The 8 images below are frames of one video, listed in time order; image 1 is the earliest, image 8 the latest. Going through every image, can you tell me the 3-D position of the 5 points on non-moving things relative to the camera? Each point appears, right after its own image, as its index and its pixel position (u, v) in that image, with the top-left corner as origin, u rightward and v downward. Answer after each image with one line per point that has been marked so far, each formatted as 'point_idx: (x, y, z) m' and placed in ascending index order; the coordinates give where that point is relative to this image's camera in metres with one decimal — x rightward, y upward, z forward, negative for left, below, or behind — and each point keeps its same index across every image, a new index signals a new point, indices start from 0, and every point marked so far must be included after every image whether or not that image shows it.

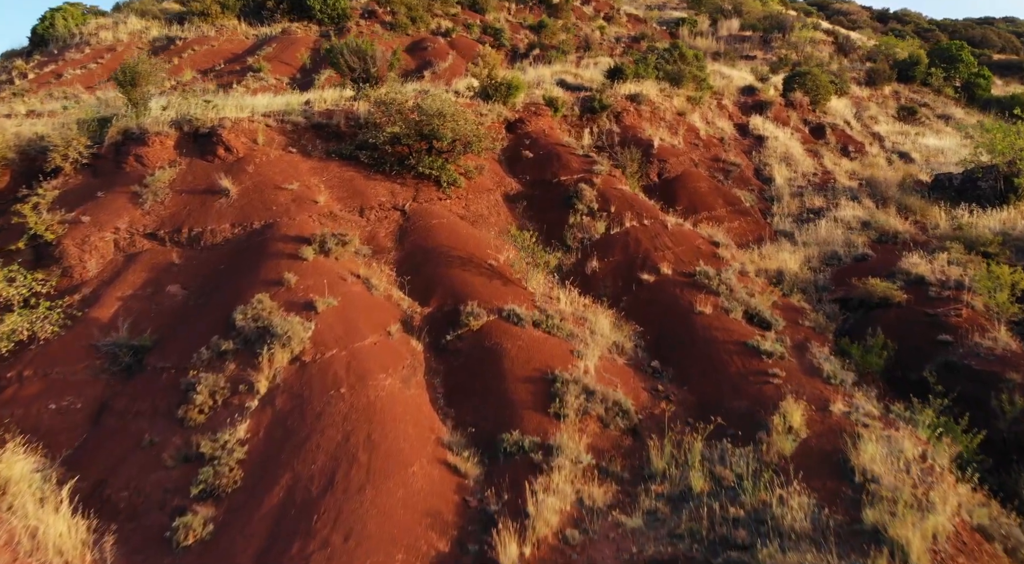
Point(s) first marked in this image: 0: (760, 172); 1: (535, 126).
0: (+6.2, +2.7, +18.0) m
1: (+0.4, +3.0, +13.7) m
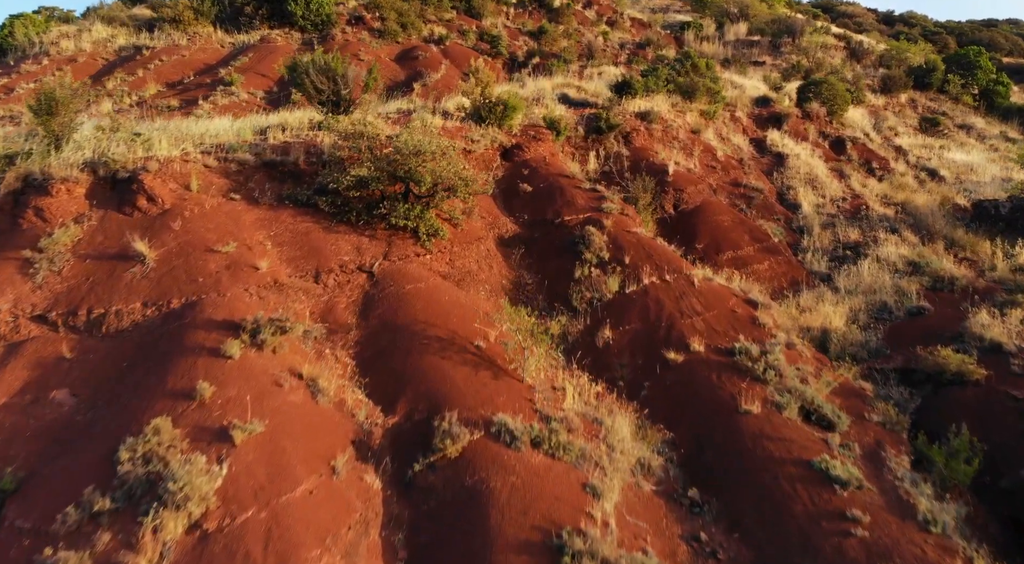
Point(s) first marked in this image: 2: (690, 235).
0: (+6.1, +1.9, +16.3) m
1: (+0.4, +2.2, +12.0) m
2: (+3.0, +0.8, +12.0) m
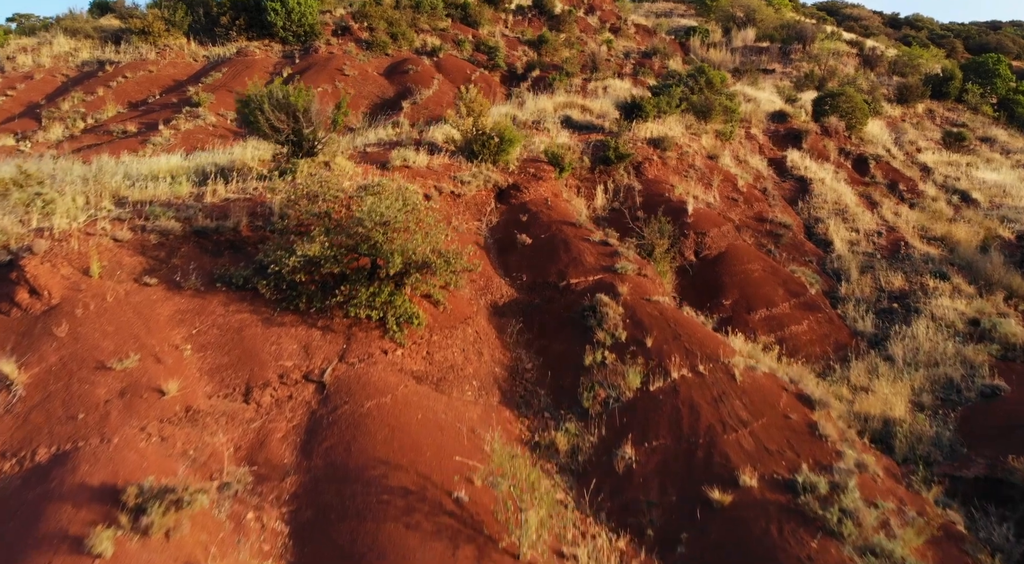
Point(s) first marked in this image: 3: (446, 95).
0: (+6.1, +1.0, +14.6) m
1: (+0.3, +1.3, +10.3) m
2: (+2.9, -0.1, +10.3) m
3: (-1.8, +5.0, +19.3) m
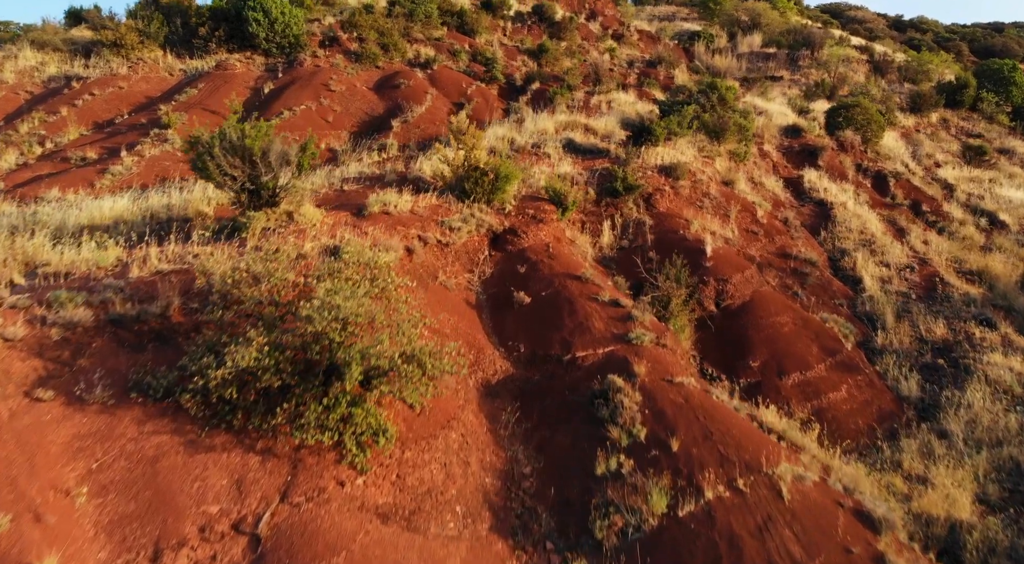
0: (+6.0, +0.3, +13.4) m
1: (+0.3, +0.5, +9.0) m
2: (+2.9, -0.8, +9.1) m
3: (-1.8, +4.3, +18.1) m
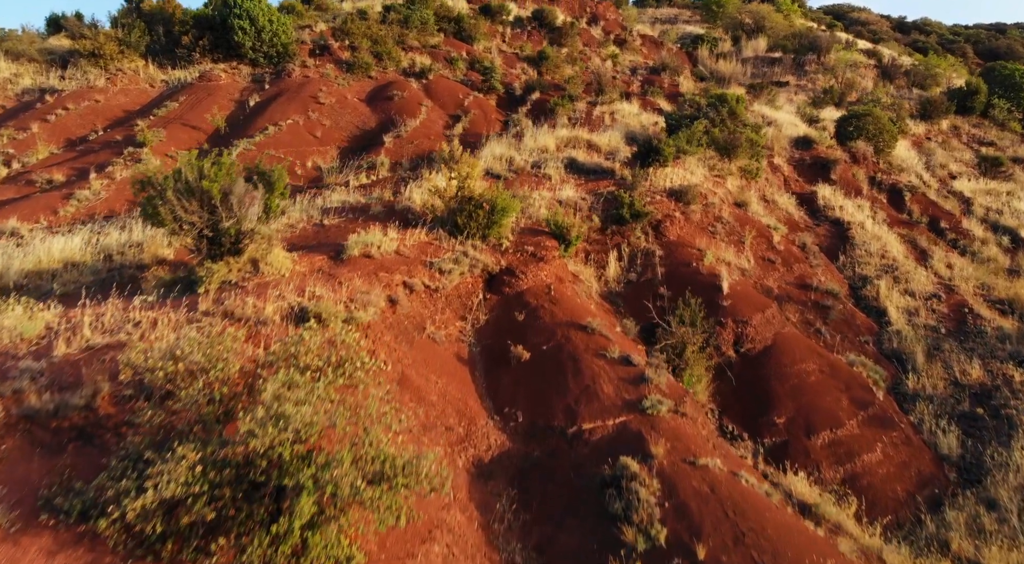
0: (+6.0, -0.3, +12.5) m
1: (+0.2, 0.0, +8.2) m
2: (+2.8, -1.3, +8.2) m
3: (-1.8, +3.7, +17.2) m
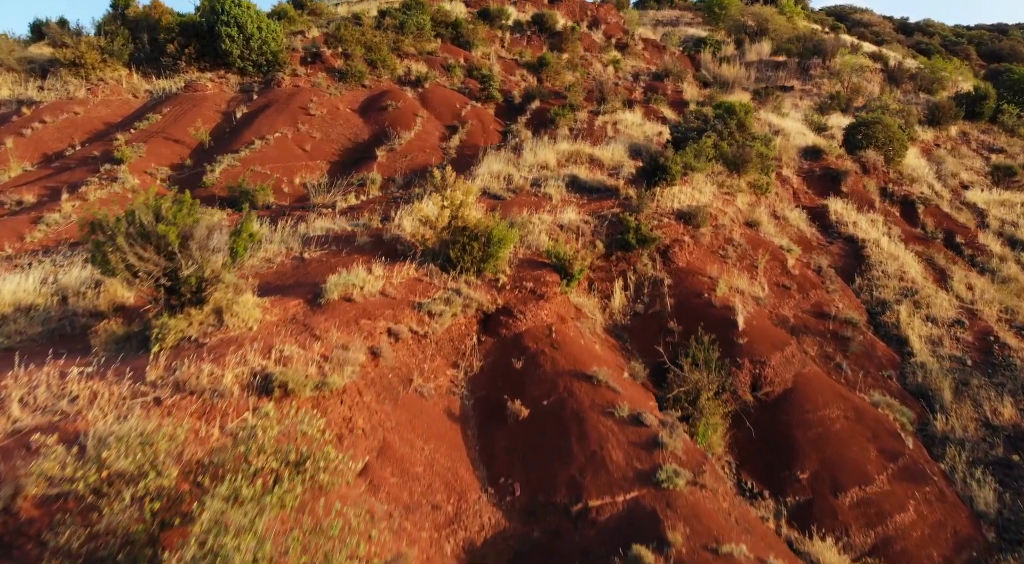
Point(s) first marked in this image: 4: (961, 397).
0: (+6.0, -0.7, +11.8) m
1: (+0.2, -0.4, +7.5) m
2: (+2.8, -1.8, +7.5) m
3: (-1.9, +3.3, +16.5) m
4: (+6.0, -1.5, +9.6) m
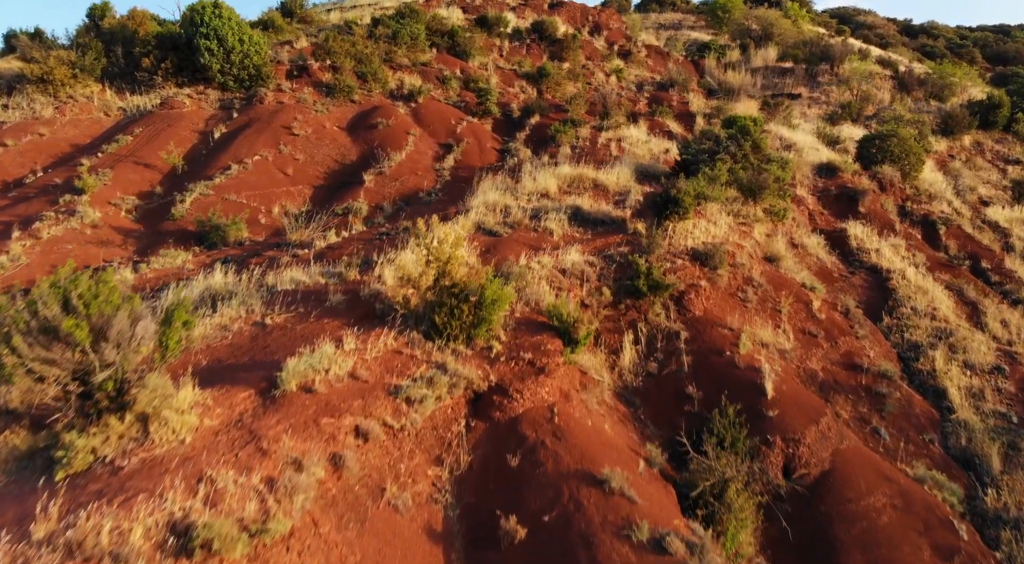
0: (+5.9, -1.3, +10.7) m
1: (+0.2, -1.1, +6.4) m
2: (+2.8, -2.4, +6.4) m
3: (-1.9, +2.6, +15.4) m
4: (+6.0, -2.2, +8.6) m
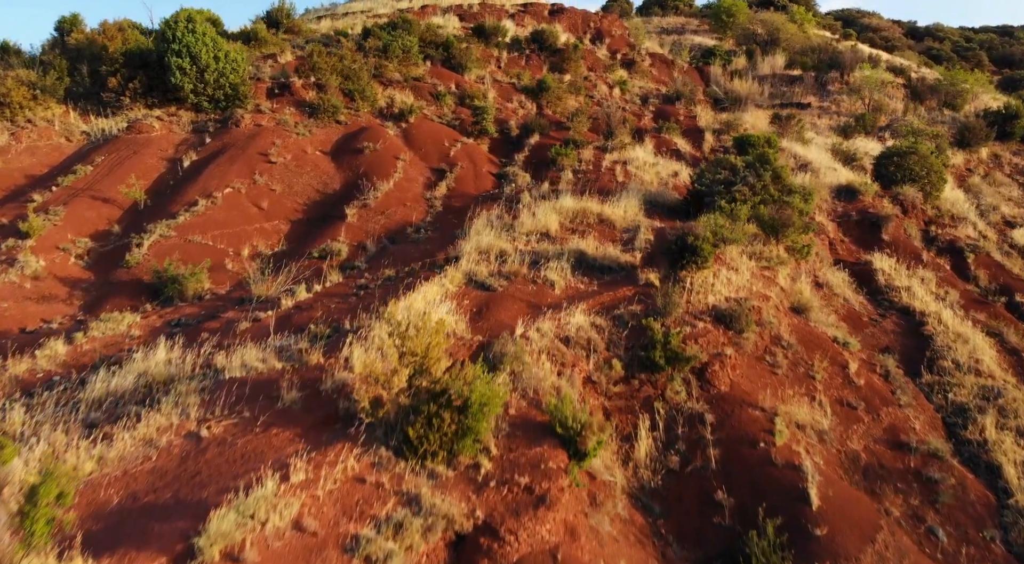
0: (+5.9, -2.1, +9.4) m
1: (+0.1, -1.8, +5.1) m
2: (+2.7, -3.2, +5.2) m
3: (-2.0, +1.9, +14.2) m
4: (+5.9, -3.0, +7.3) m
